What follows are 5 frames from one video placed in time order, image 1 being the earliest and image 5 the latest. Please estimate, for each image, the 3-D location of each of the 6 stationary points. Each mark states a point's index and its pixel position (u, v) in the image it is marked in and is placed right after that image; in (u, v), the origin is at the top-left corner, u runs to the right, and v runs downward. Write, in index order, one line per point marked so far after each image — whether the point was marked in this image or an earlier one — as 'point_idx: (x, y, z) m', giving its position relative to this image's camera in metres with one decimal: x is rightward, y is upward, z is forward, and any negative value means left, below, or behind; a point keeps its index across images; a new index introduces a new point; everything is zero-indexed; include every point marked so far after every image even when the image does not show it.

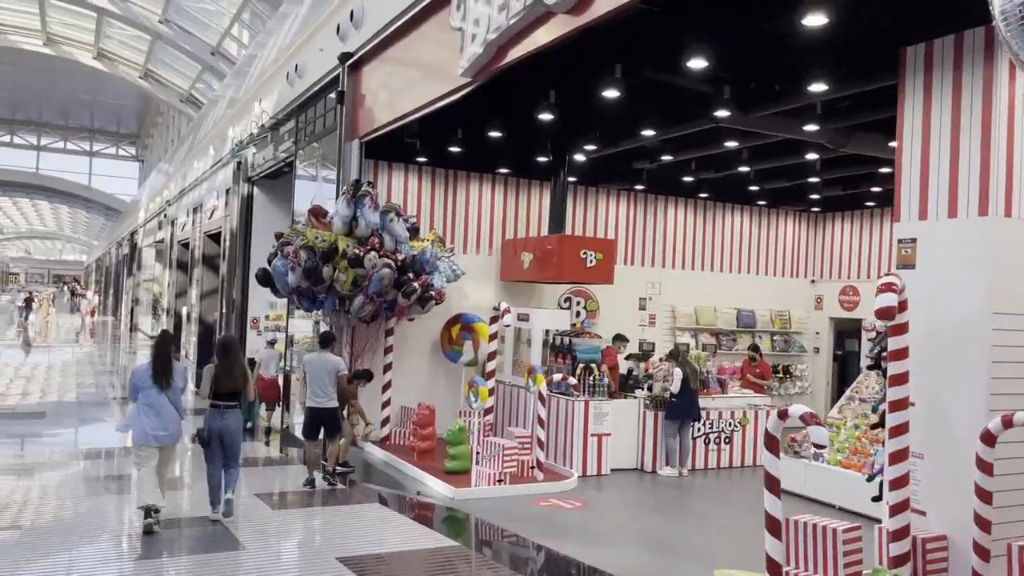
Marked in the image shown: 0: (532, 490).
0: (+0.2, -1.7, +6.7) m
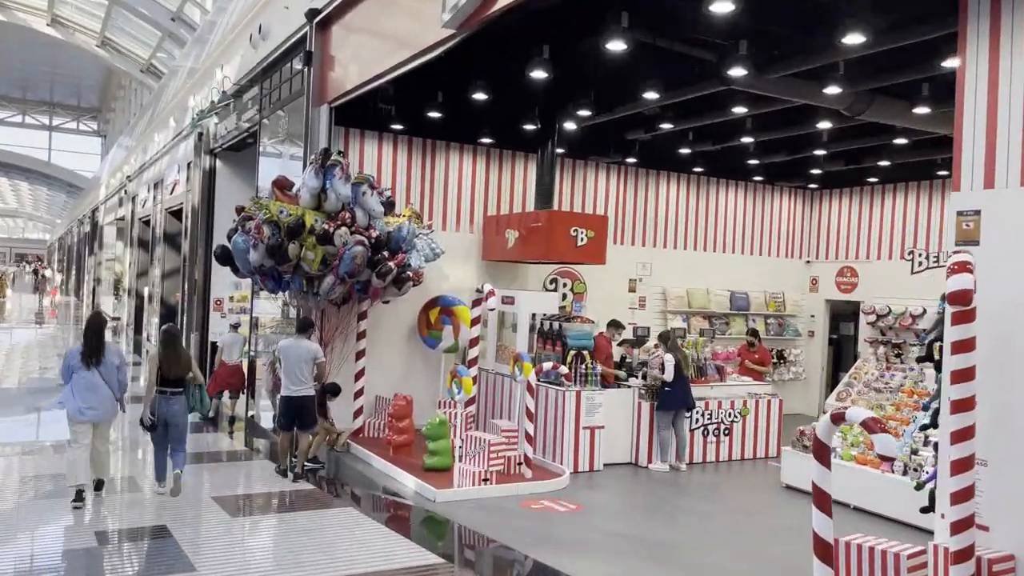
0: (+0.1, -1.5, +6.1) m
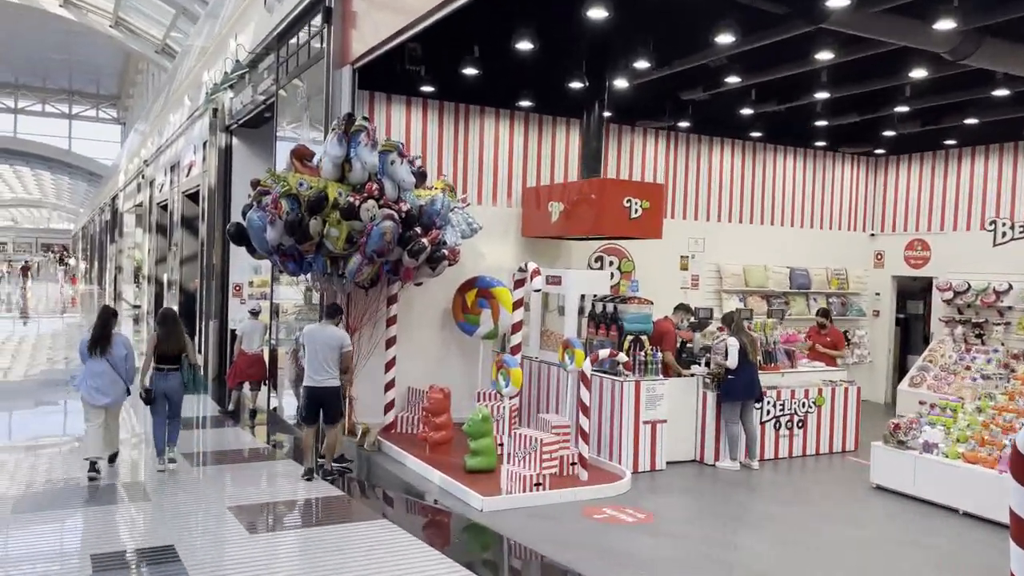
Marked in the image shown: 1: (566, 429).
0: (+0.4, -1.4, +5.4) m
1: (+0.4, -1.0, +5.8) m
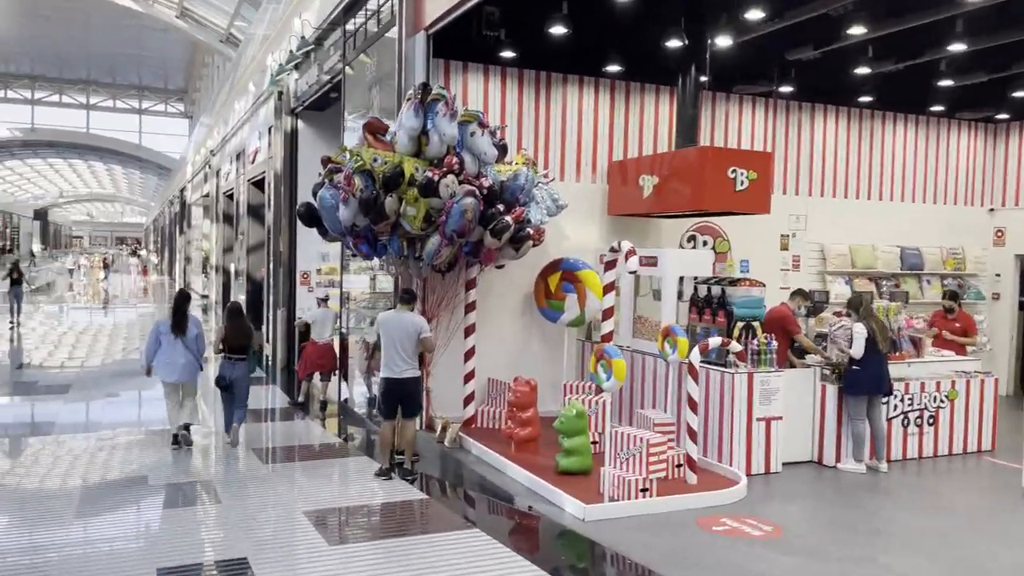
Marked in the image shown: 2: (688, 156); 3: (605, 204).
0: (+1.0, -1.3, +4.8) m
1: (+1.0, -0.9, +5.2) m
2: (+1.3, +1.0, +6.2) m
3: (+0.8, +0.8, +7.2) m
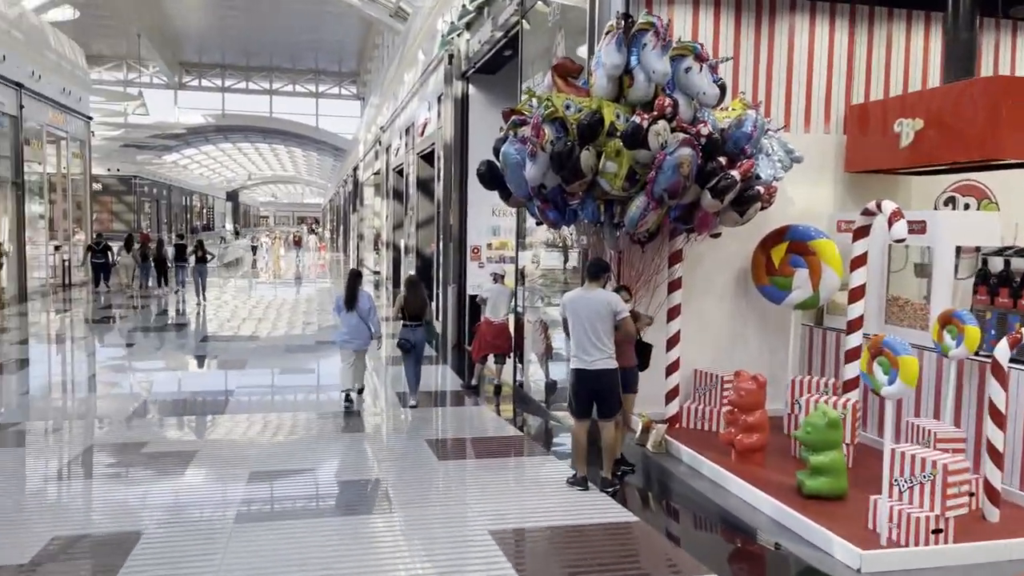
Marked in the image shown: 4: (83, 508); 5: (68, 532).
0: (+2.1, -1.1, +3.5) m
1: (+2.2, -0.8, +3.9) m
2: (+2.7, +1.2, +4.7) m
3: (+2.4, +0.9, +5.9) m
4: (-2.6, -1.3, +4.8) m
5: (-2.4, -1.3, +4.4) m
